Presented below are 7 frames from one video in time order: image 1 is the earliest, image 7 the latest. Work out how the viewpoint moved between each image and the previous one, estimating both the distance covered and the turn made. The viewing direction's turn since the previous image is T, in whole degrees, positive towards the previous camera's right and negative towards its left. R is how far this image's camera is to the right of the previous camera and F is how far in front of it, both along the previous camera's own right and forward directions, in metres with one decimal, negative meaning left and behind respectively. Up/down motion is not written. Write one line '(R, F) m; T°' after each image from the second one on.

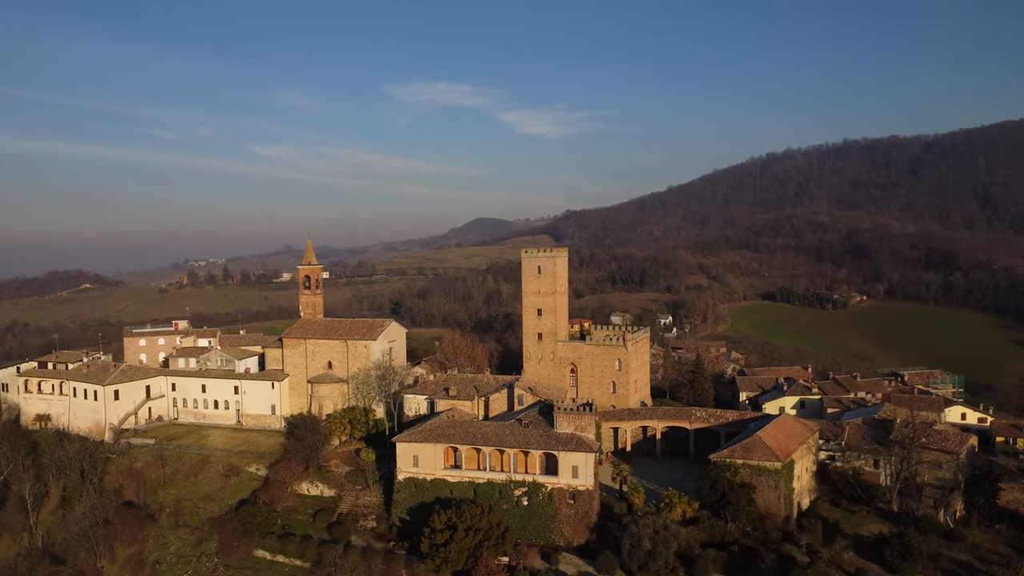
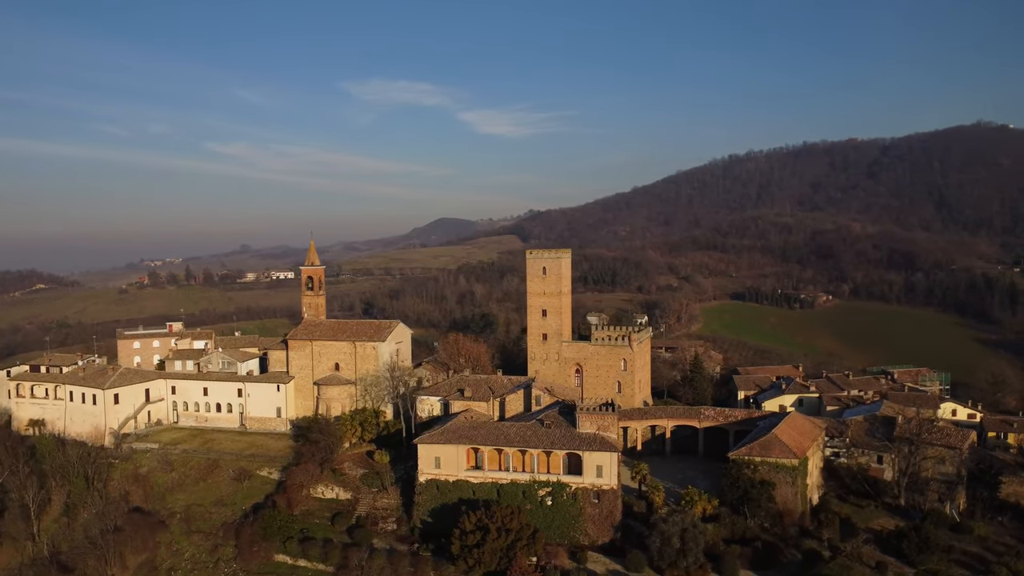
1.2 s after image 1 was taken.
(-2.0, 0.0) m; +3°
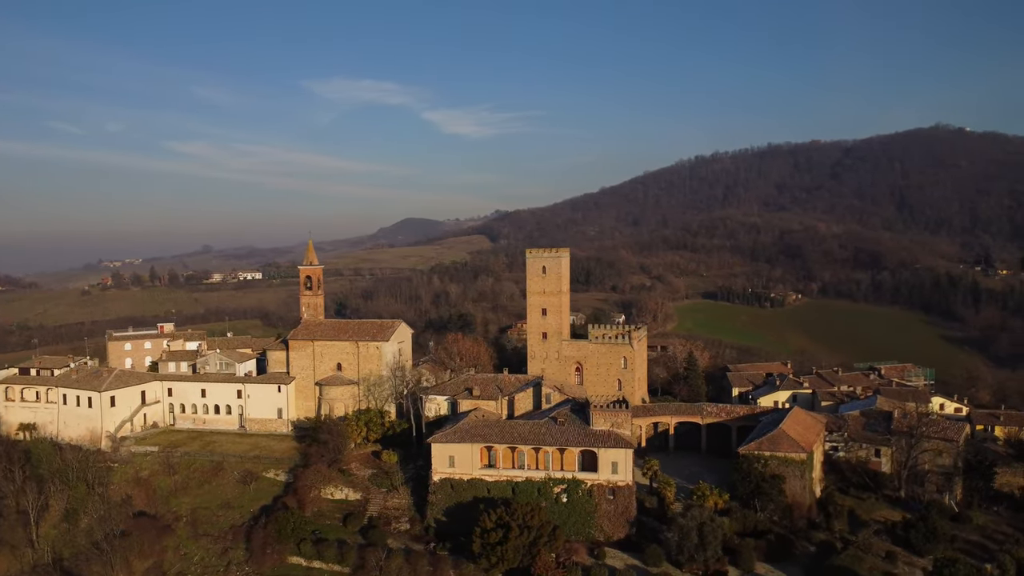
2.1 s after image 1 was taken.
(-1.6, 0.0) m; +2°
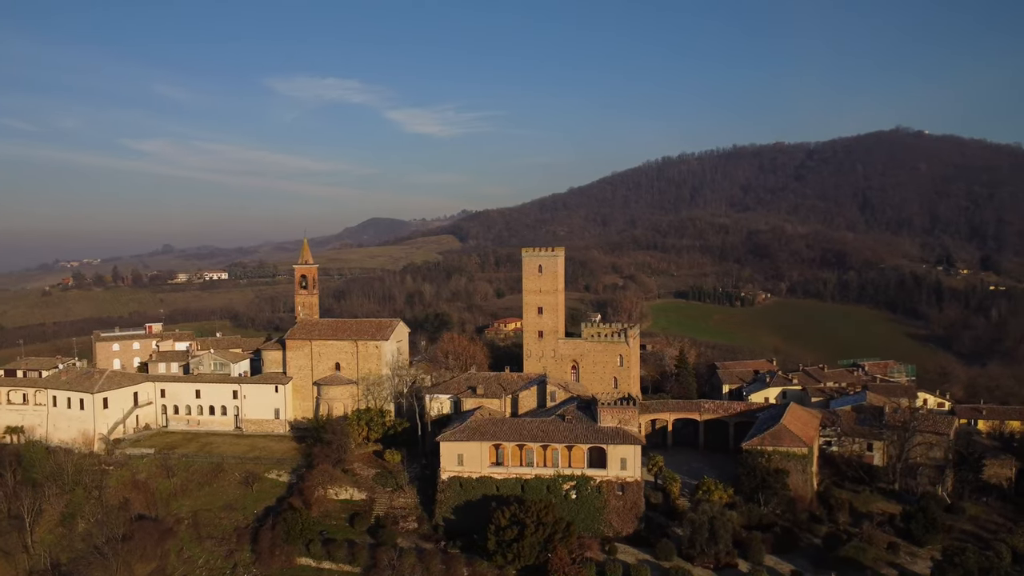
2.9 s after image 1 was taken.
(-1.4, -0.1) m; +2°
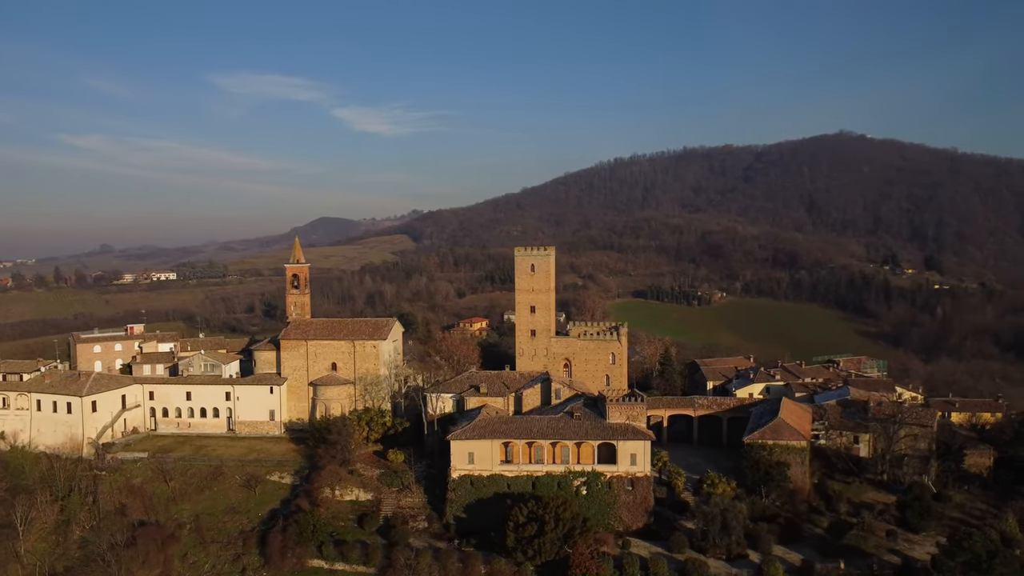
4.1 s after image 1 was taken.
(-2.0, -0.1) m; +4°
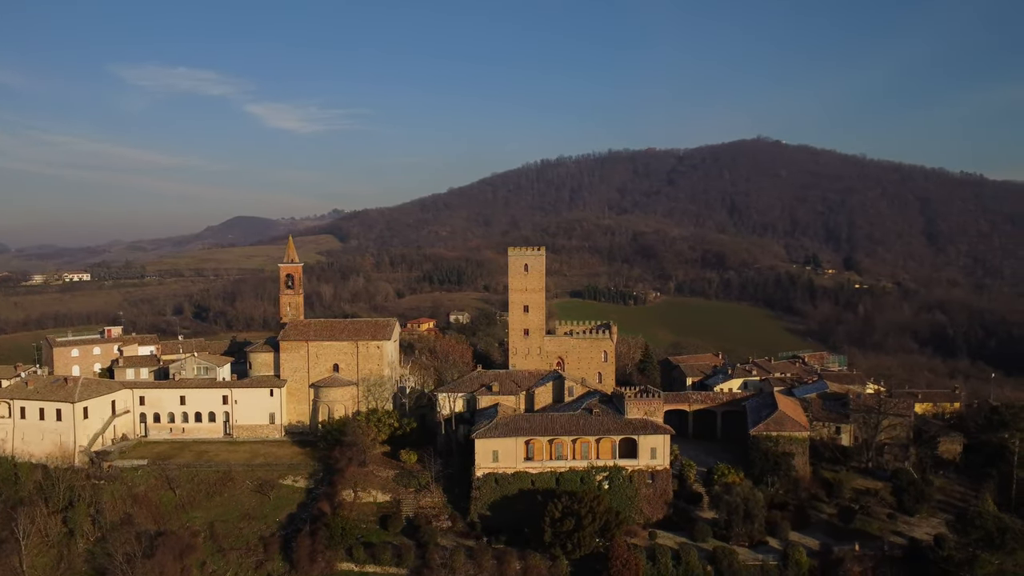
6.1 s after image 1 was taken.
(-3.4, -0.2) m; +5°
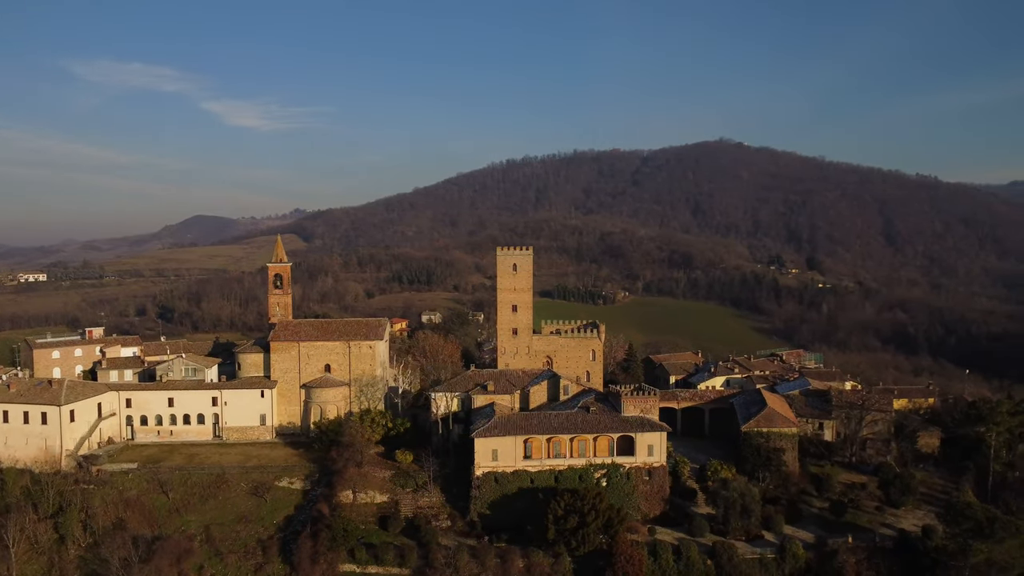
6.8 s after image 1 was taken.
(-1.2, -0.1) m; +3°
